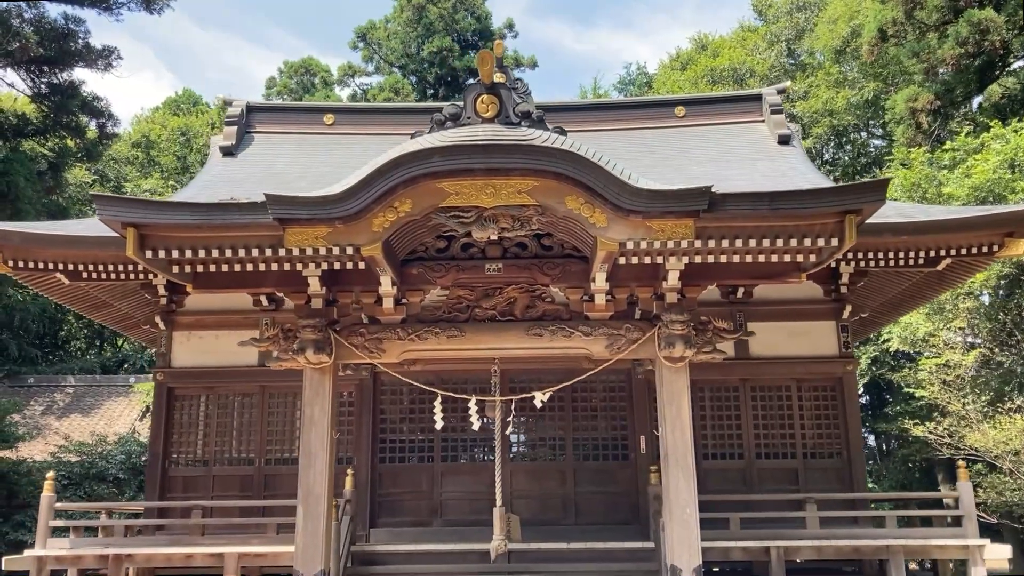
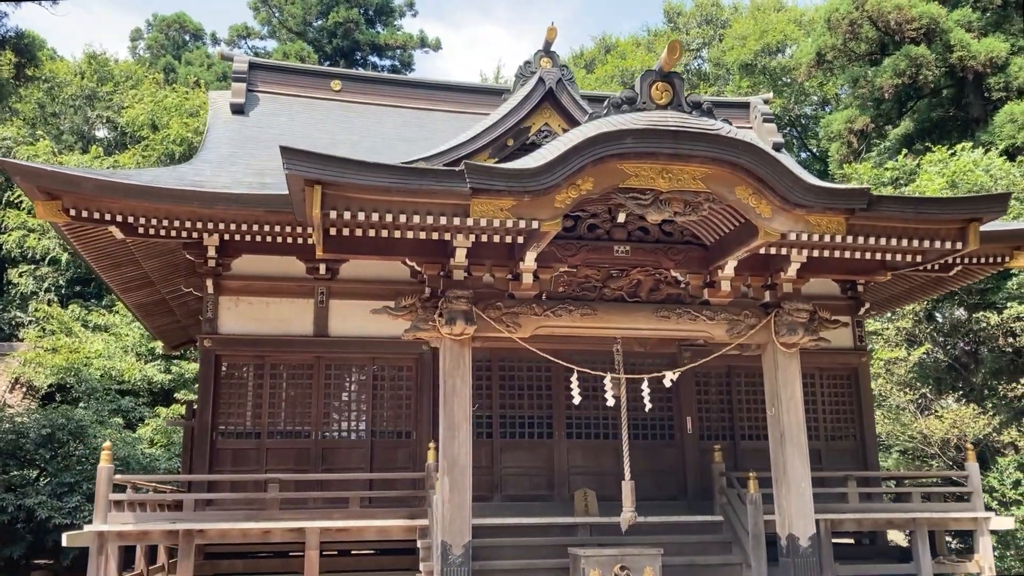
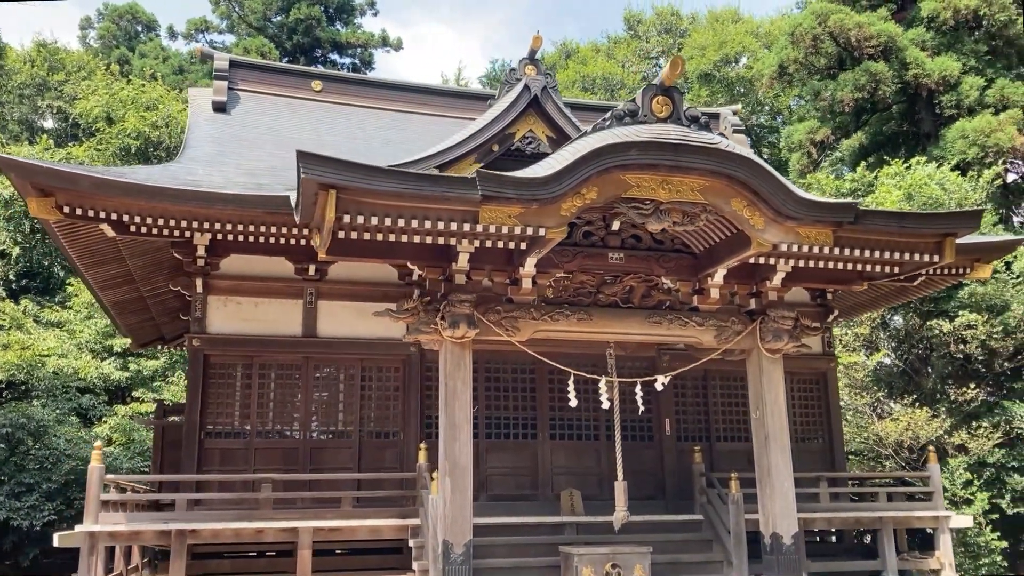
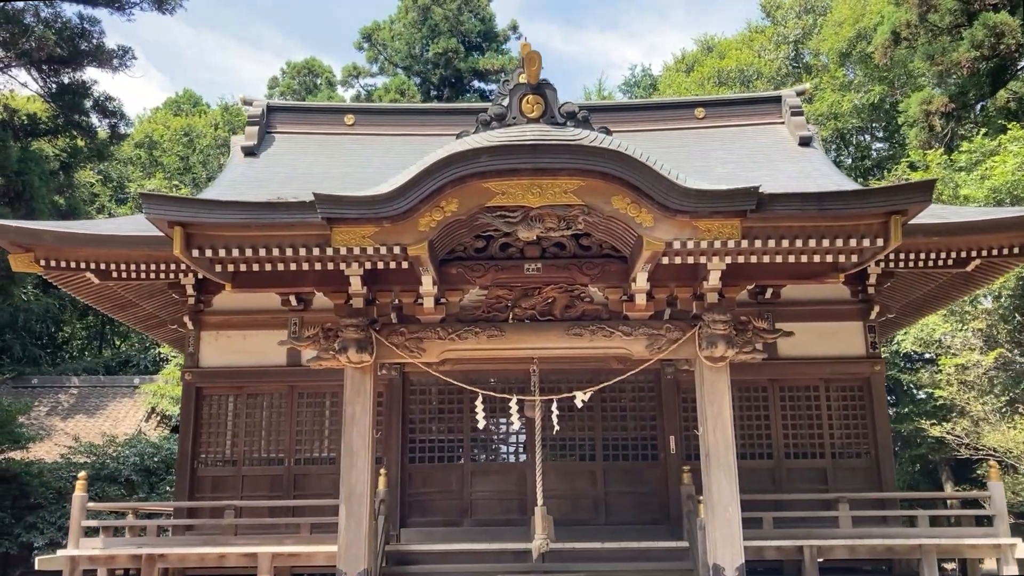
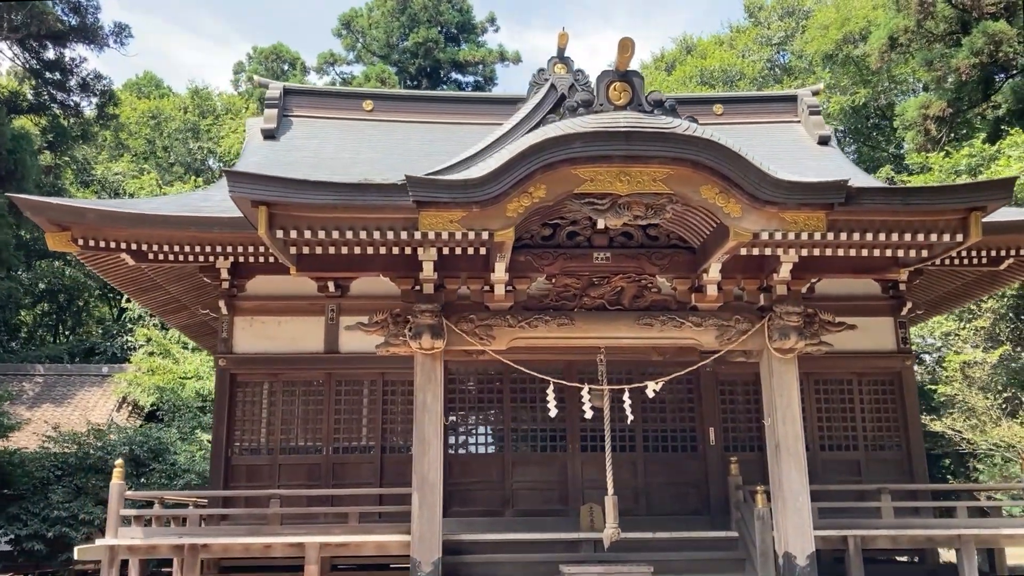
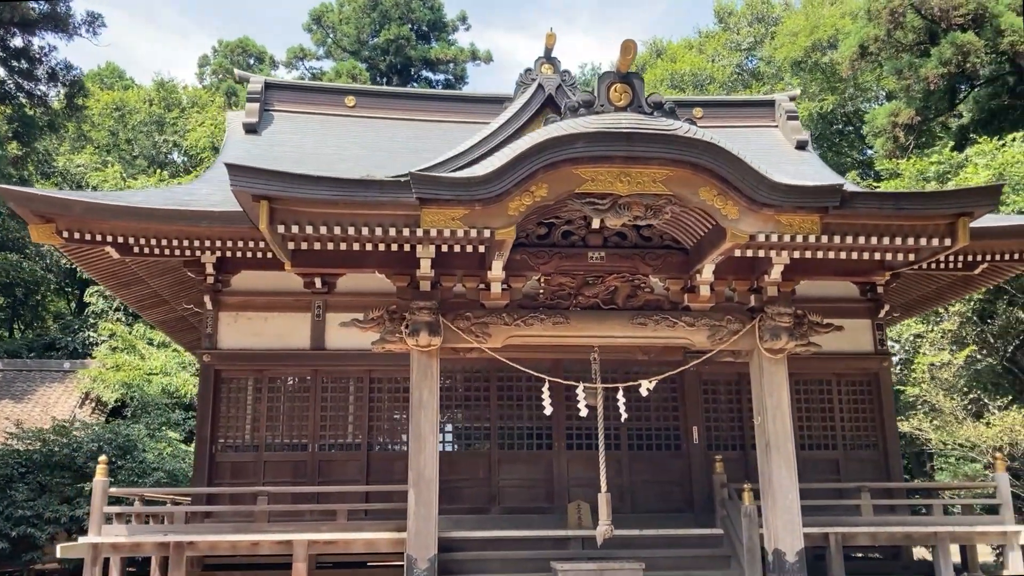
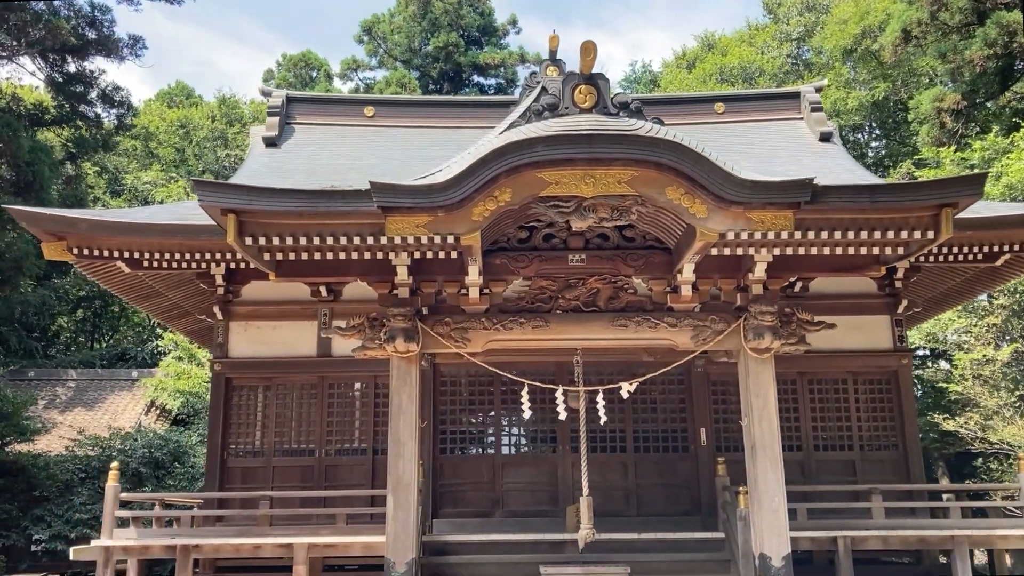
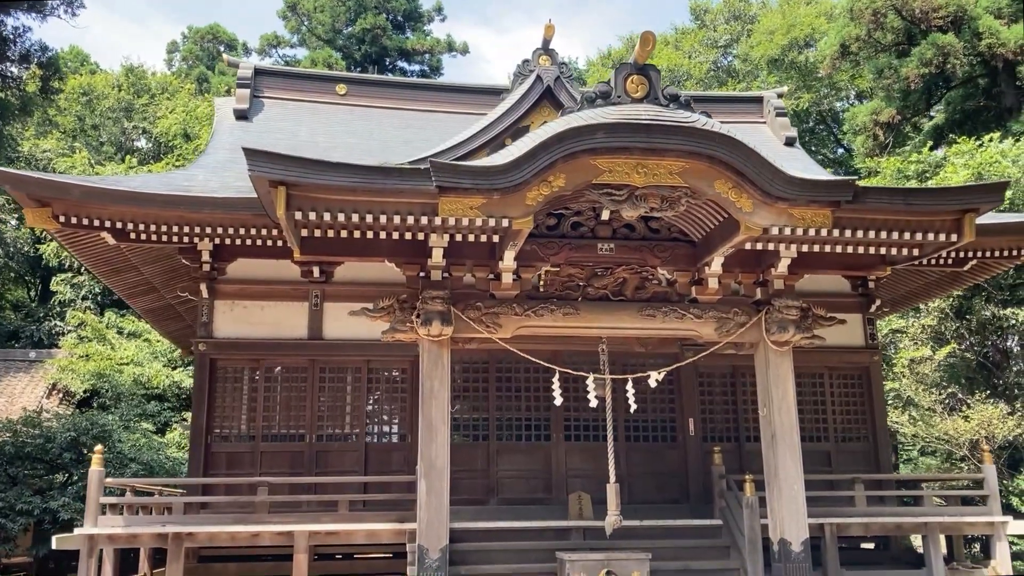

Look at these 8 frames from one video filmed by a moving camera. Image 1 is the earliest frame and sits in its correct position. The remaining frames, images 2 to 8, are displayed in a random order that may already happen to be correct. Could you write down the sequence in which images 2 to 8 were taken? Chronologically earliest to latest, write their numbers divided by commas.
4, 7, 5, 6, 8, 2, 3
